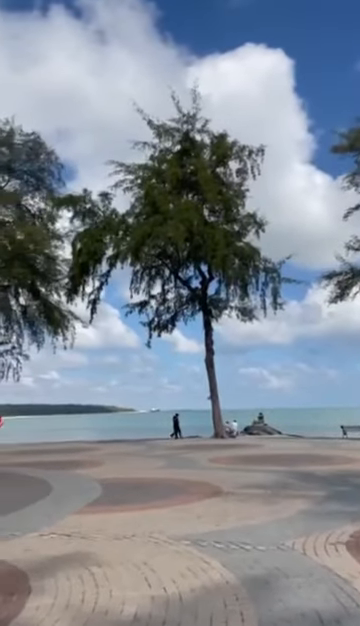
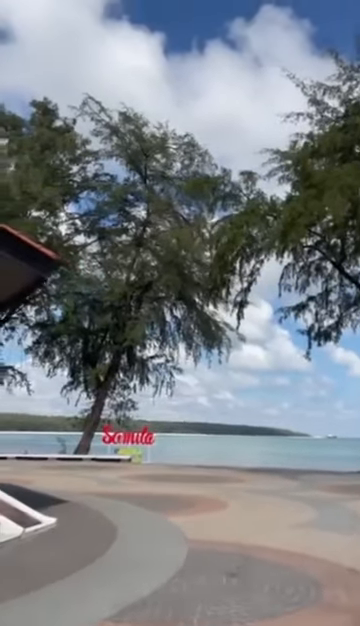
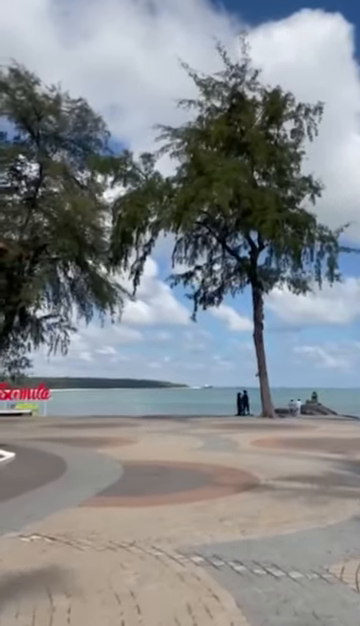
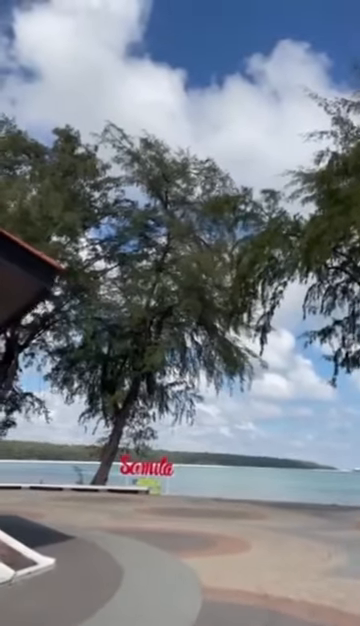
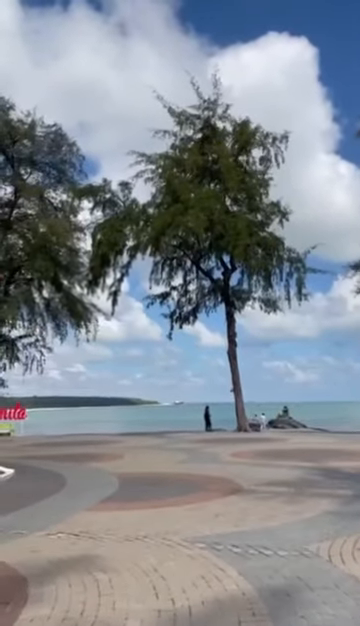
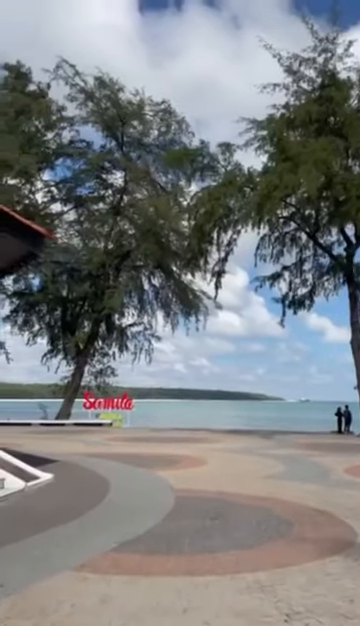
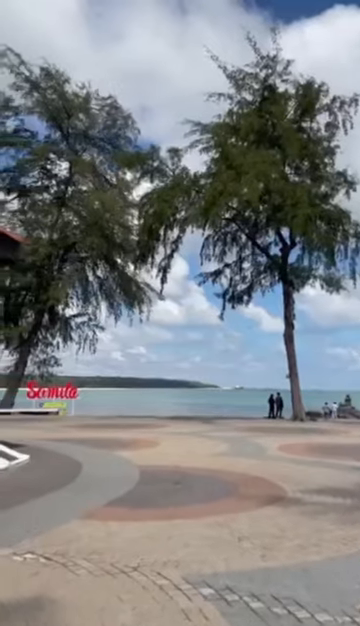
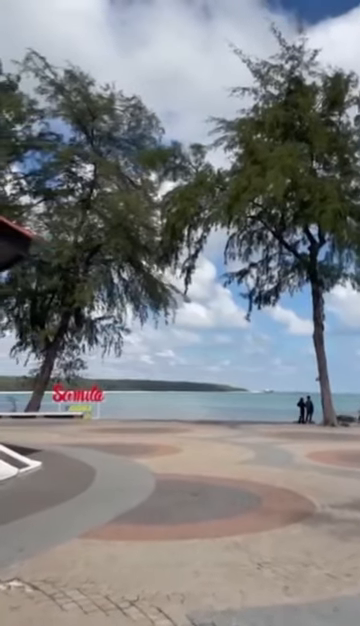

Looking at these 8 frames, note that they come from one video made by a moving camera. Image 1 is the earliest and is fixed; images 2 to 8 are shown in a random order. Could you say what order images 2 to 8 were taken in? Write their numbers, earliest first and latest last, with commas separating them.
5, 3, 7, 8, 6, 2, 4
